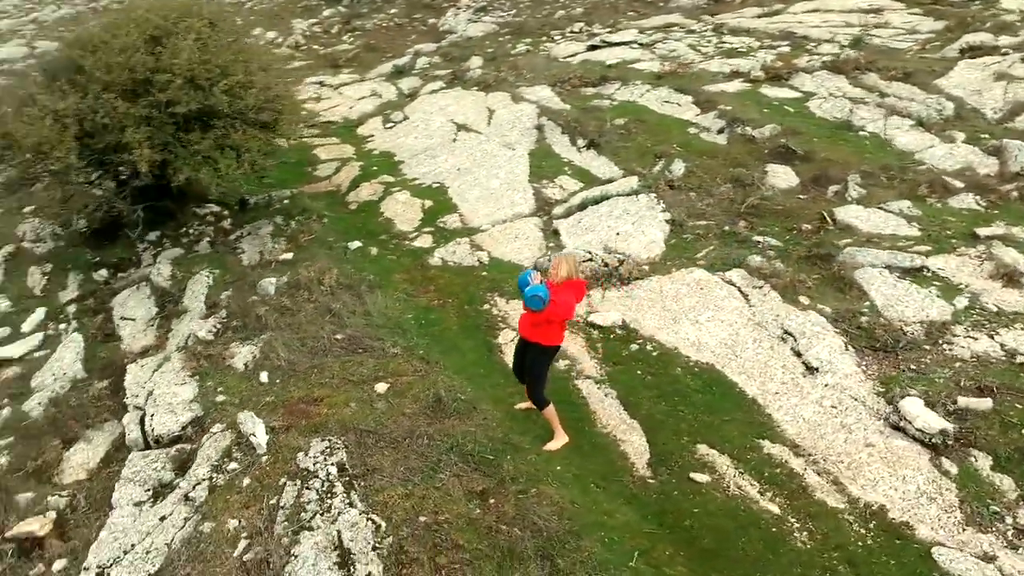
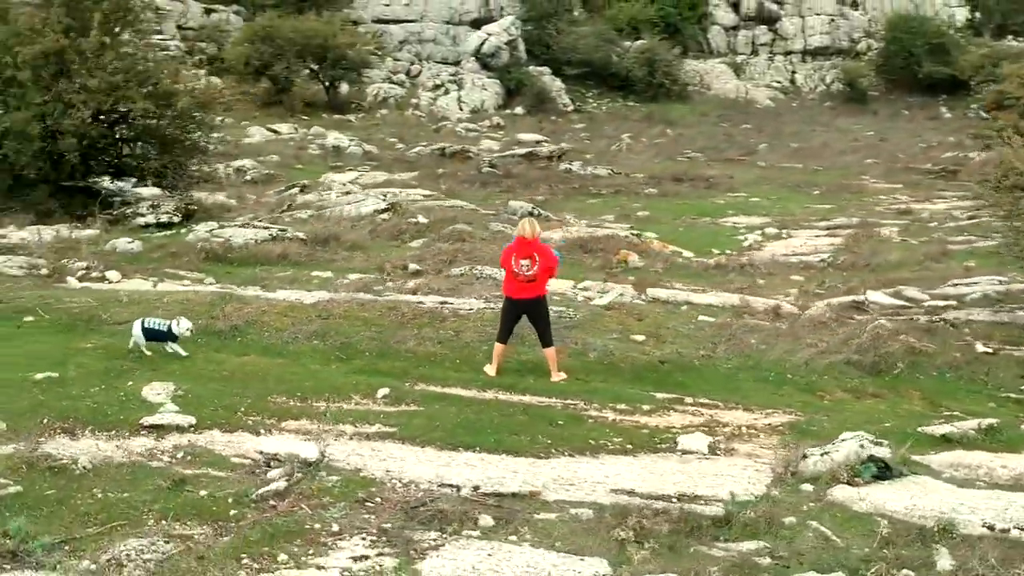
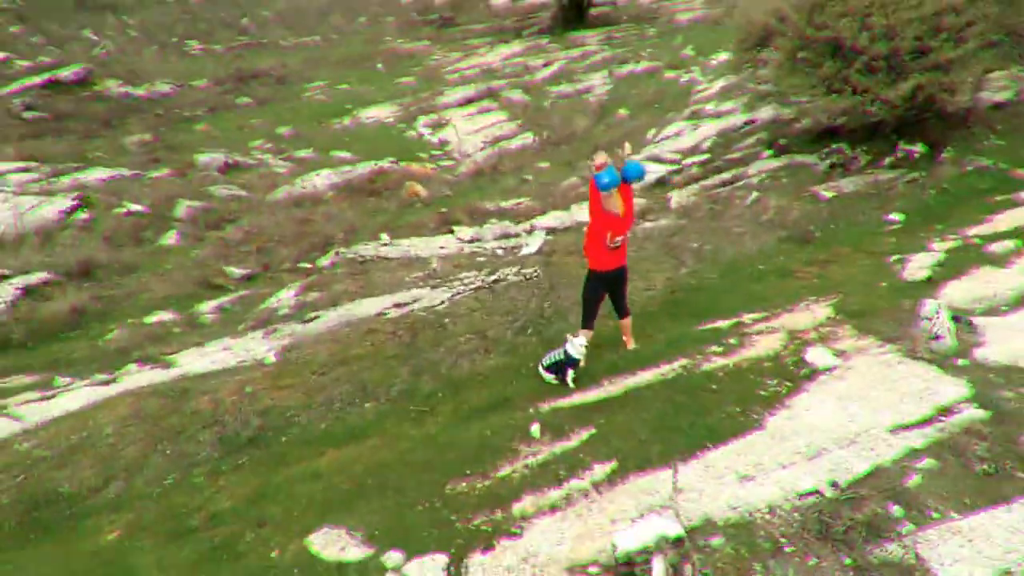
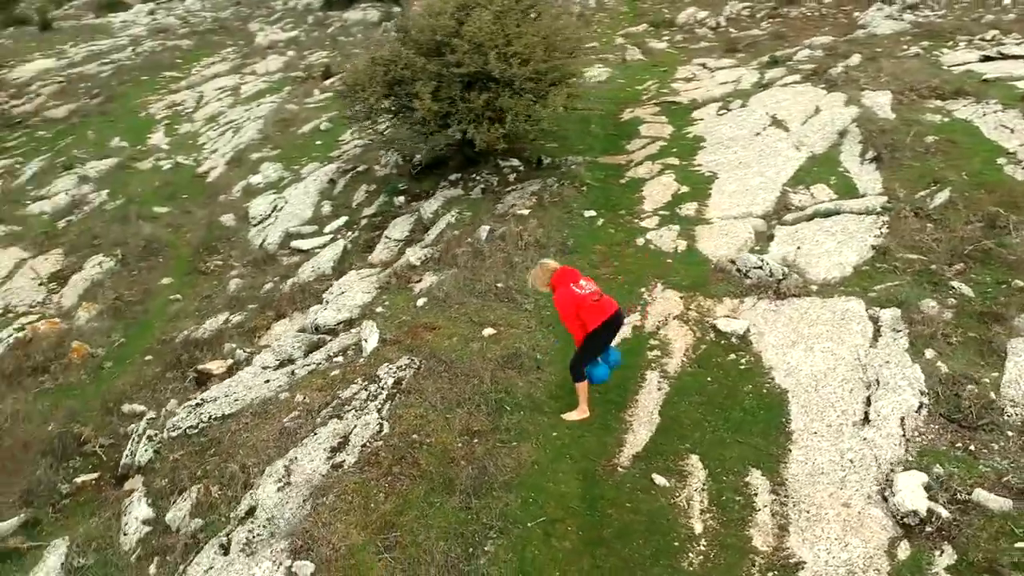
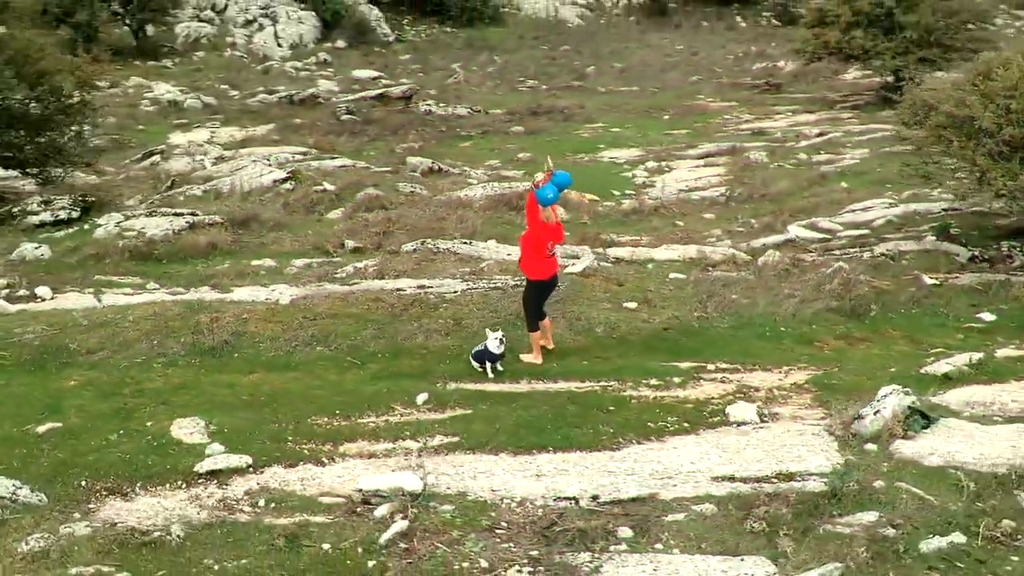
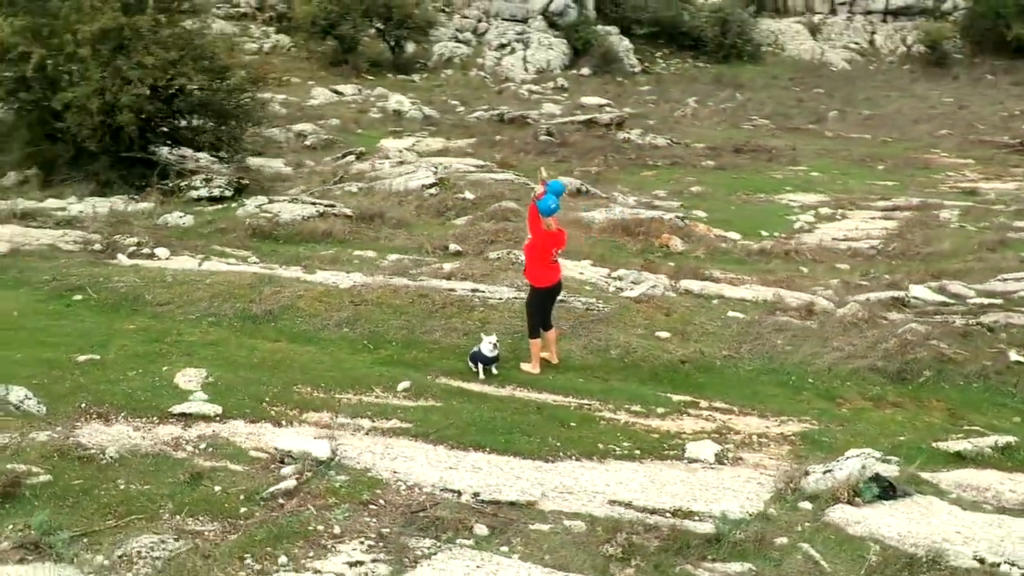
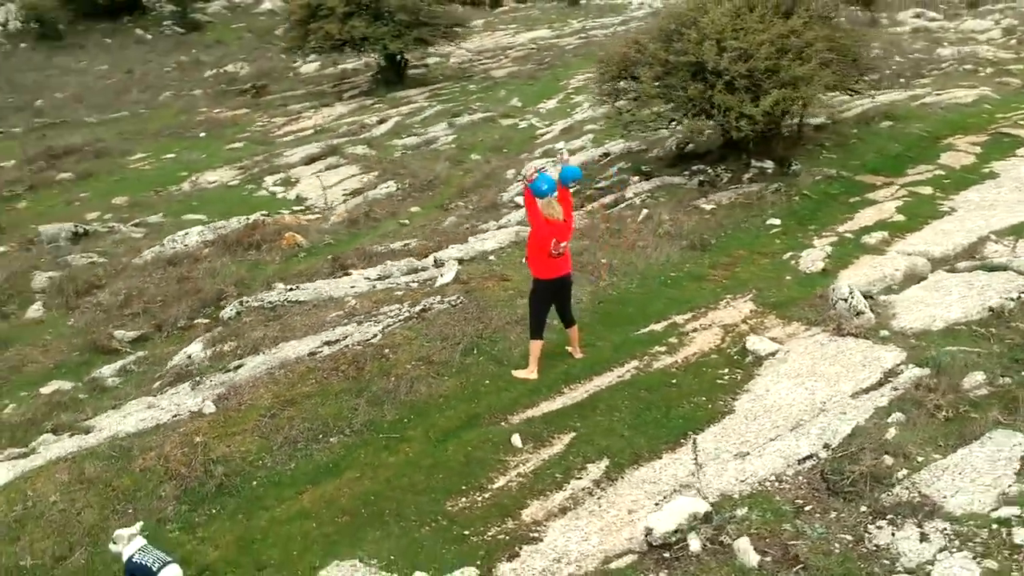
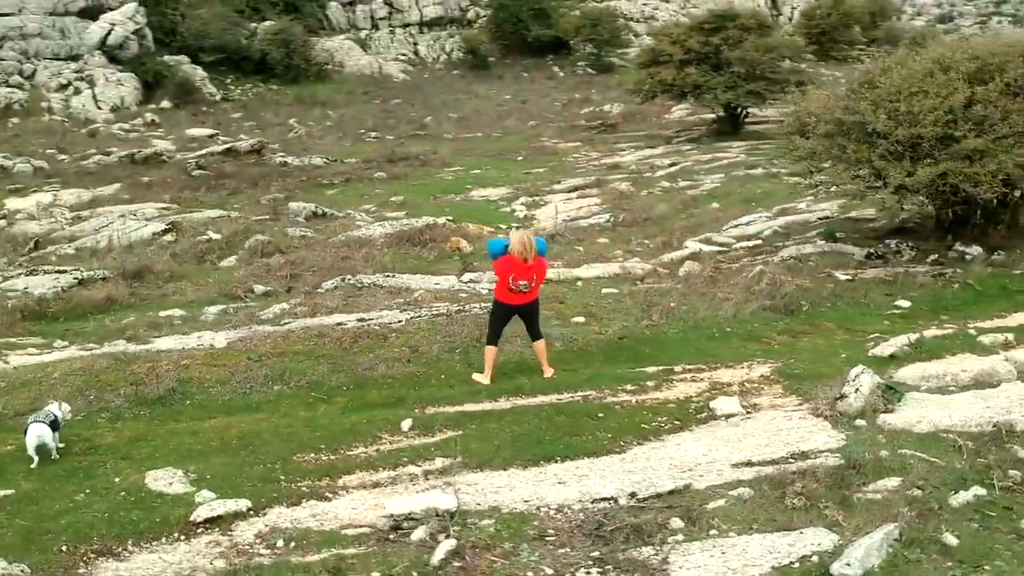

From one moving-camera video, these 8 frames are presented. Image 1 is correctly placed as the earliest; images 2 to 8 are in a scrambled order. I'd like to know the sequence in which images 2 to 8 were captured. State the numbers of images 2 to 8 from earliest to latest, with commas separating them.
4, 7, 8, 2, 3, 5, 6
